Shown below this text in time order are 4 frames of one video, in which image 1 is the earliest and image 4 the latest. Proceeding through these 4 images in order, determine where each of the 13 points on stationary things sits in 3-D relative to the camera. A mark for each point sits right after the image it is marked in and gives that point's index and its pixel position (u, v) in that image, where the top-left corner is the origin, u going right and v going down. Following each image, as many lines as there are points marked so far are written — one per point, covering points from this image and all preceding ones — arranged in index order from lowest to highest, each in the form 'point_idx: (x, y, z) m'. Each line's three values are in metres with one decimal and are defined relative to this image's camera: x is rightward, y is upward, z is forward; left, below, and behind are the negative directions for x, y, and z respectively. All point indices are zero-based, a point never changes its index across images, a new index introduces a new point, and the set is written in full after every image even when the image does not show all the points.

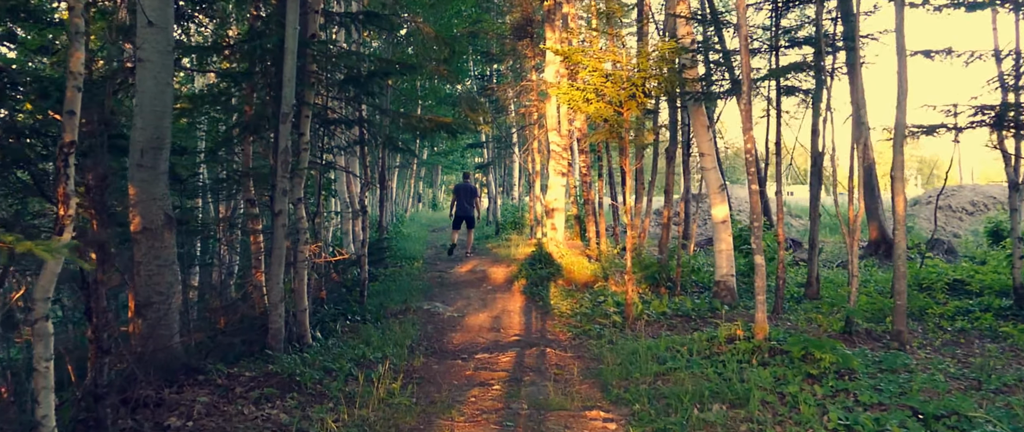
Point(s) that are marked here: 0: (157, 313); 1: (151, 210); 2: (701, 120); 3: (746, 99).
0: (-3.1, -0.9, +6.1) m
1: (-3.2, 0.0, +6.0) m
2: (+3.3, +1.7, +12.0) m
3: (+2.5, +1.2, +7.1) m
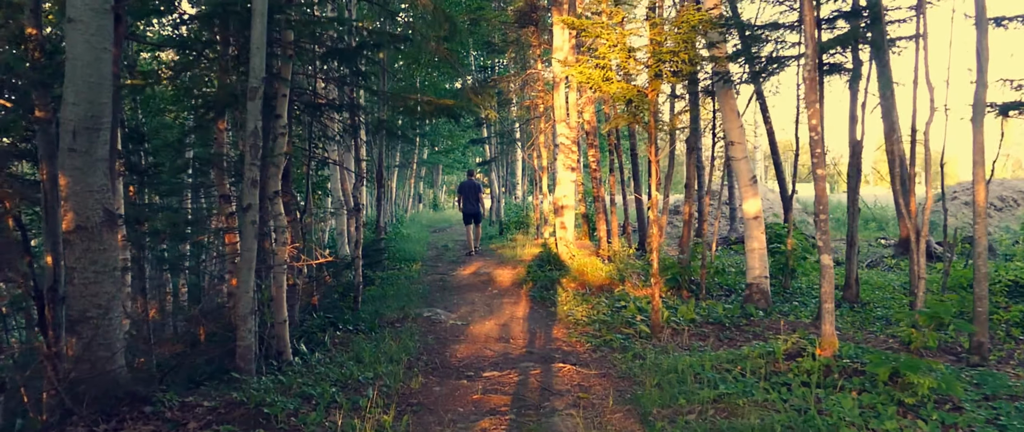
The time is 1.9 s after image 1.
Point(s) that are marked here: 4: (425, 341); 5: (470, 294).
0: (-3.0, -0.9, +4.9) m
1: (-3.1, +0.1, +4.9) m
2: (+3.5, +1.8, +10.8) m
3: (+2.6, +1.3, +5.9) m
4: (-1.2, -1.7, +9.1) m
5: (-0.8, -1.5, +13.4) m
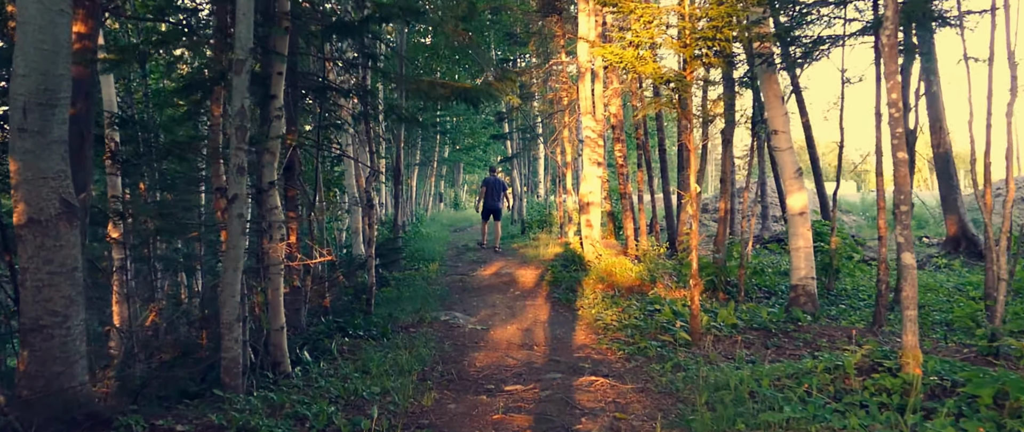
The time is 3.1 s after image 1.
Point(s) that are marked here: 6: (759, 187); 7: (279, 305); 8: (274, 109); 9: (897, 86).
0: (-2.9, -0.8, +4.2) m
1: (-2.9, +0.1, +4.2) m
2: (+3.8, +1.8, +9.9) m
3: (+2.8, +1.4, +5.0) m
4: (-0.9, -1.6, +8.4) m
5: (-0.4, -1.5, +12.6) m
6: (+5.9, +0.7, +16.3) m
7: (-2.1, -0.8, +6.0) m
8: (-2.0, +0.9, +5.8) m
9: (+2.8, +0.9, +4.9) m
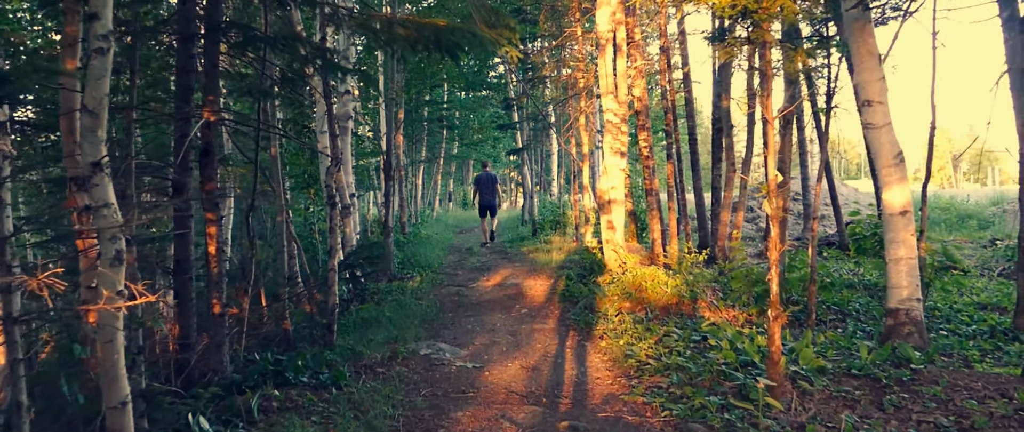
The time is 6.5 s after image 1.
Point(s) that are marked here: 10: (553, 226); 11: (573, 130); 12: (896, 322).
0: (-2.9, -0.8, +1.8) m
1: (-3.0, +0.1, +1.8) m
2: (+3.8, +1.8, +7.4) m
3: (+2.7, +1.4, +2.5) m
4: (-0.9, -1.6, +5.9) m
5: (-0.3, -1.5, +10.1) m
6: (+6.1, +0.7, +13.8) m
7: (-2.1, -0.8, +3.6) m
8: (-2.1, +0.9, +3.4) m
9: (+2.7, +0.9, +2.4) m
10: (+1.2, -0.3, +19.5) m
11: (+1.6, +2.2, +17.8) m
12: (+4.2, -1.1, +7.4) m
